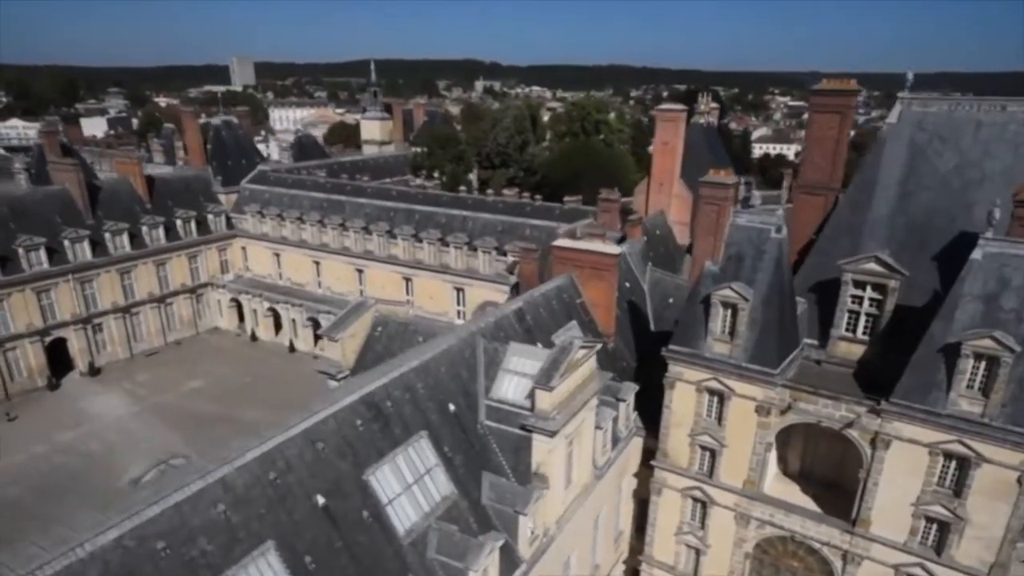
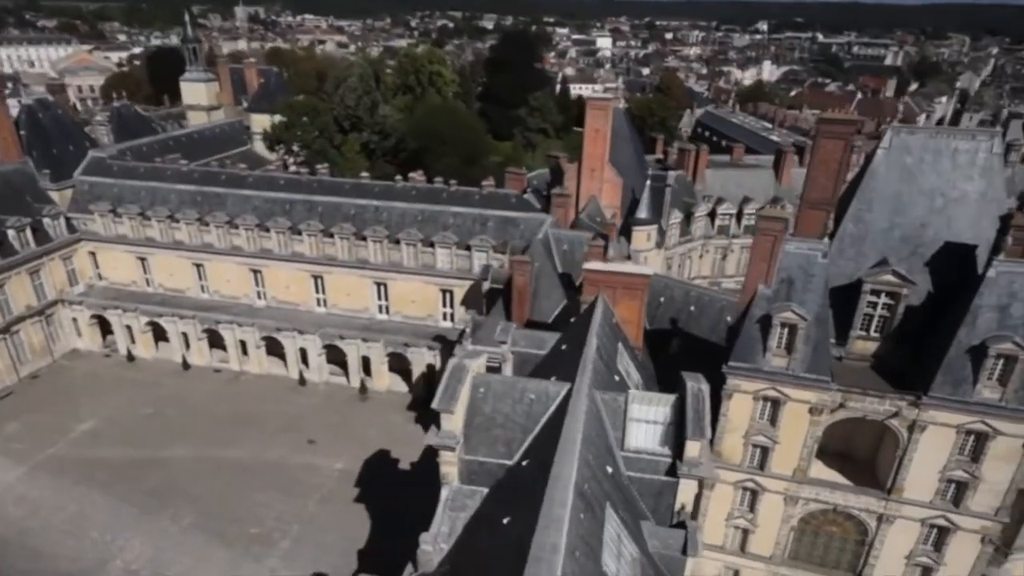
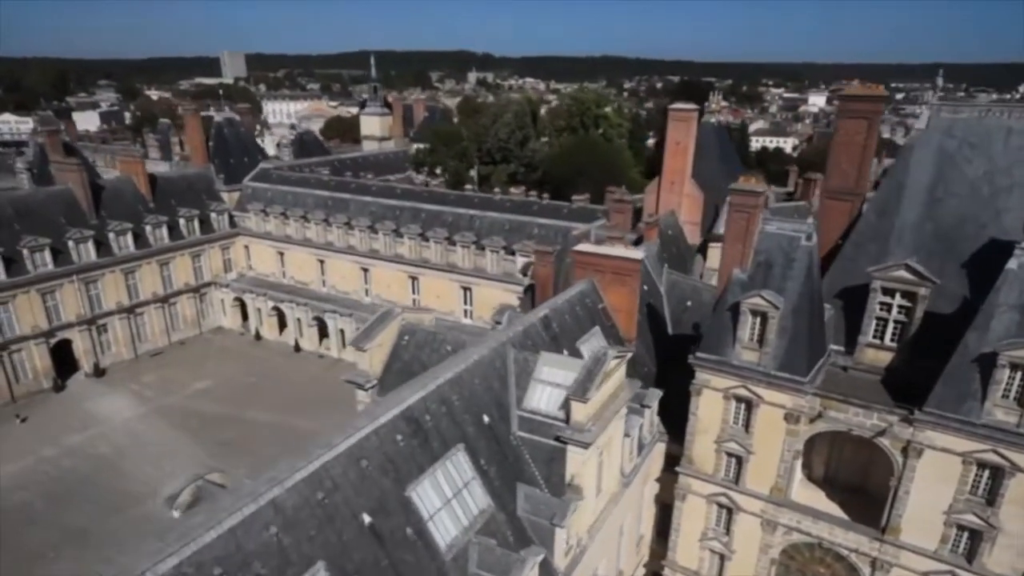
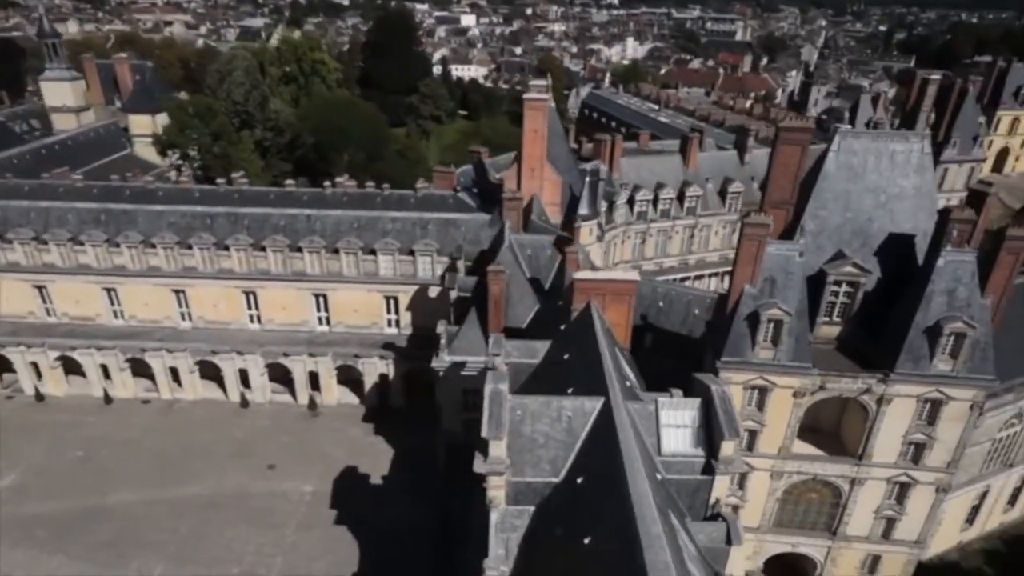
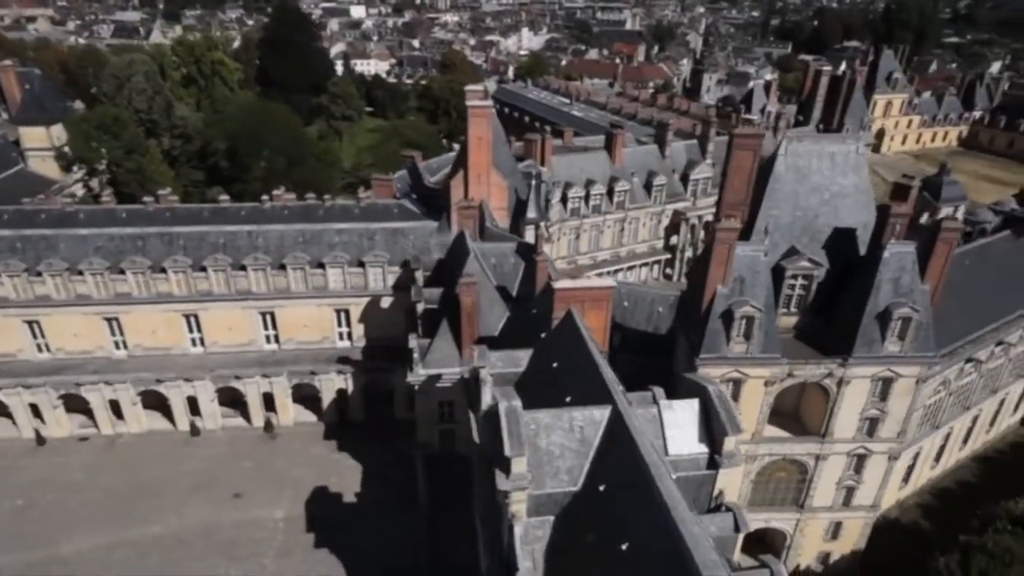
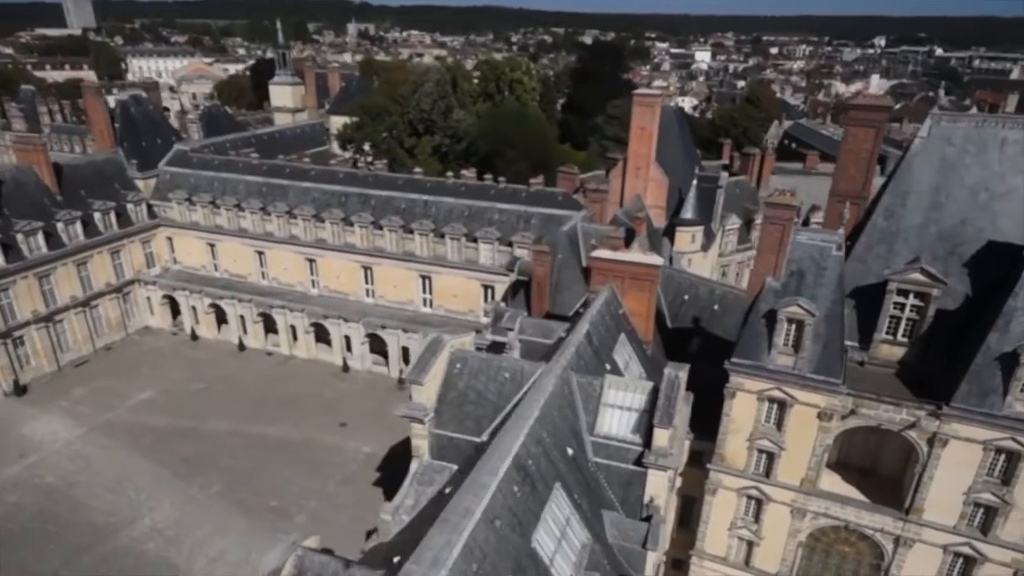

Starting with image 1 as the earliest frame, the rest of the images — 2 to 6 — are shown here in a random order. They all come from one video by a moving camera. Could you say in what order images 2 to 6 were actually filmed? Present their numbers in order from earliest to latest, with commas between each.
3, 6, 2, 4, 5
